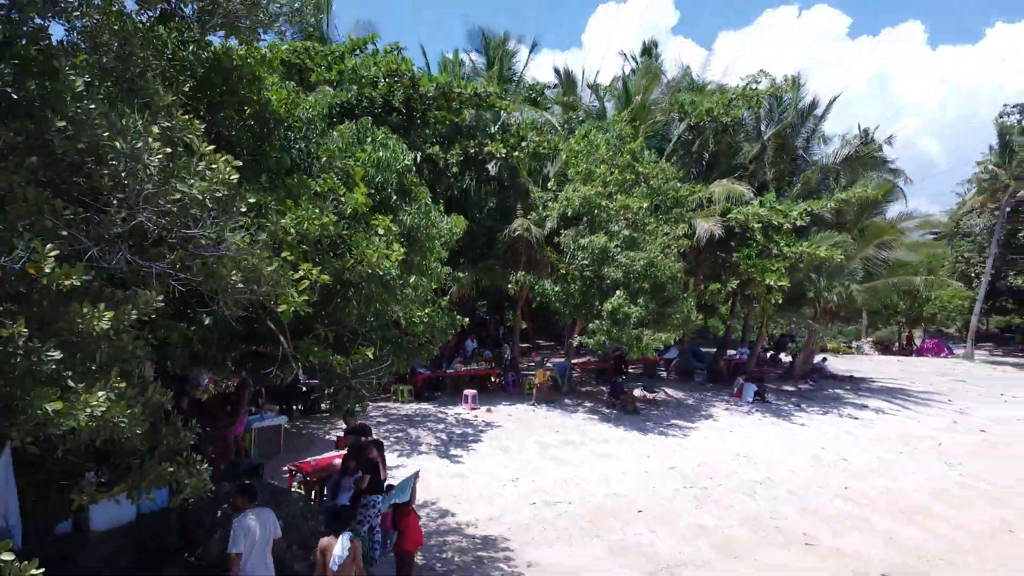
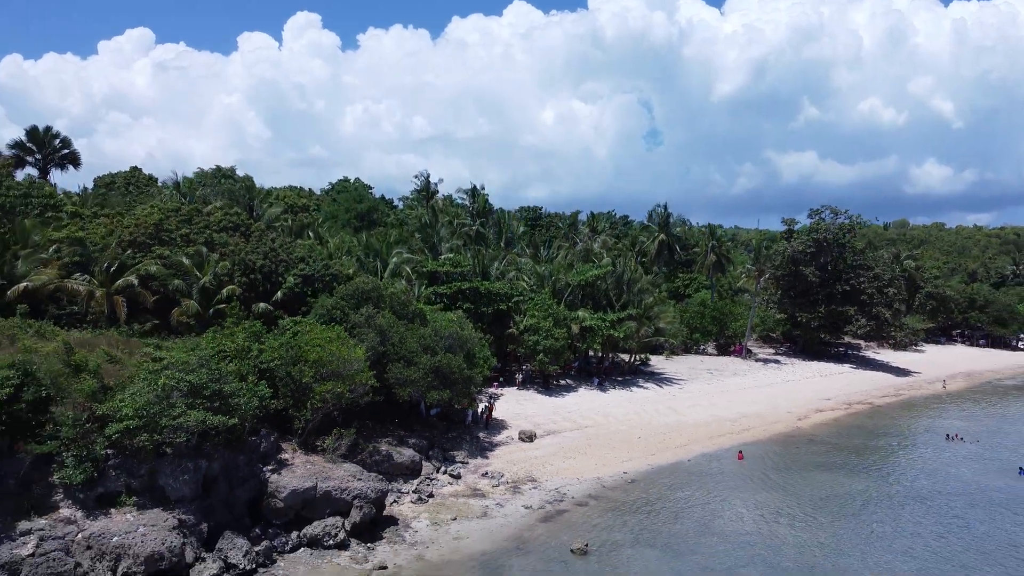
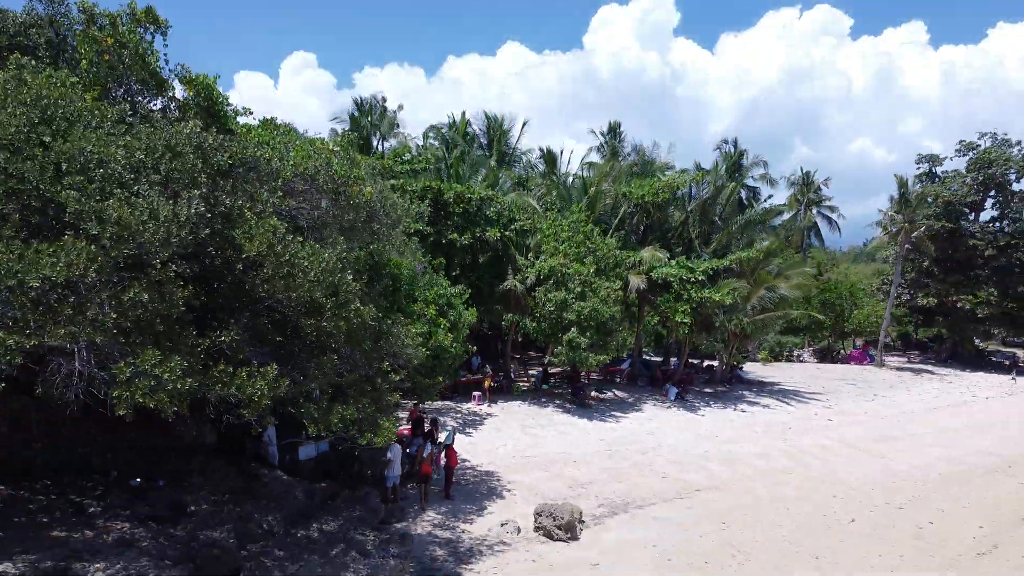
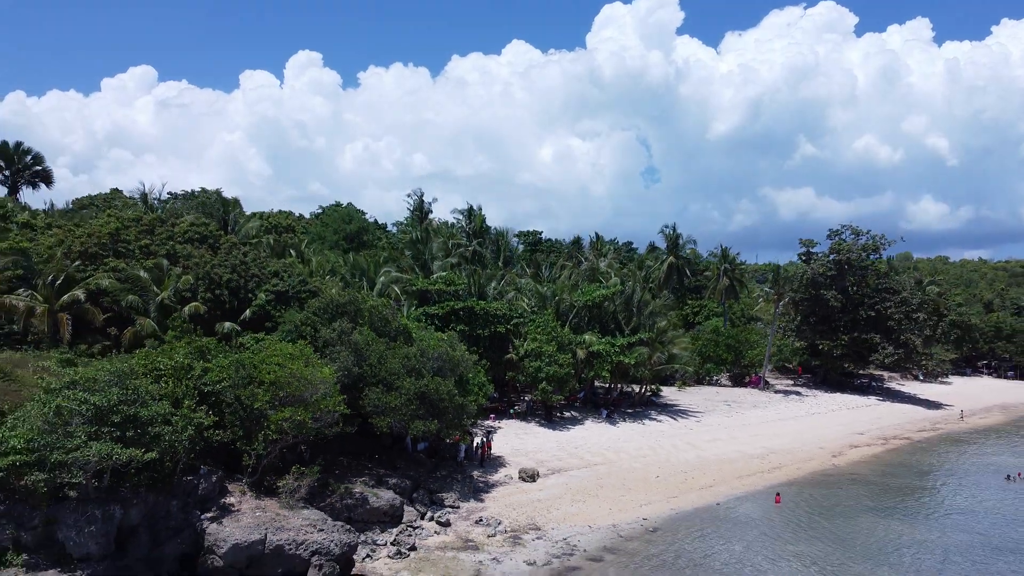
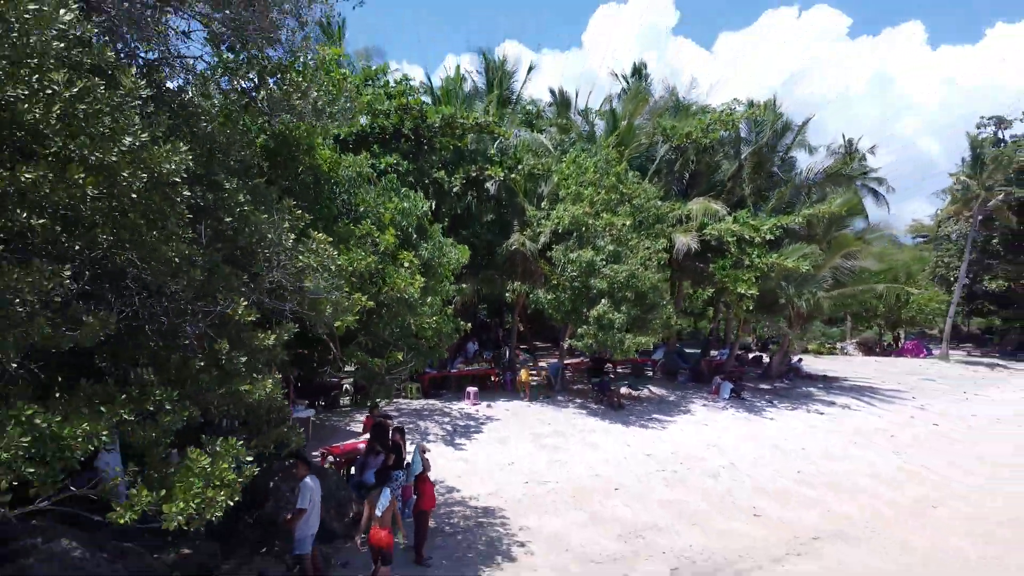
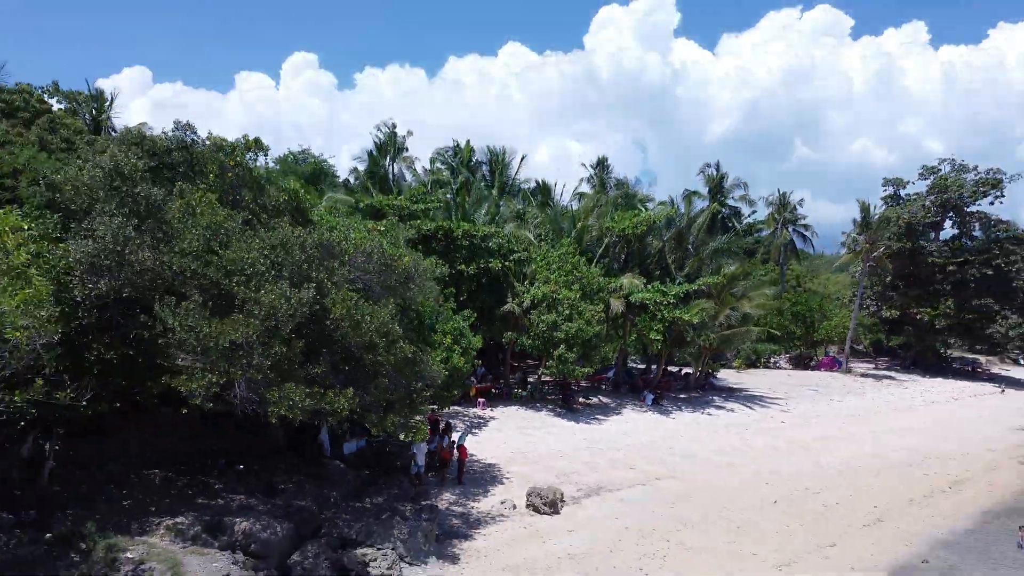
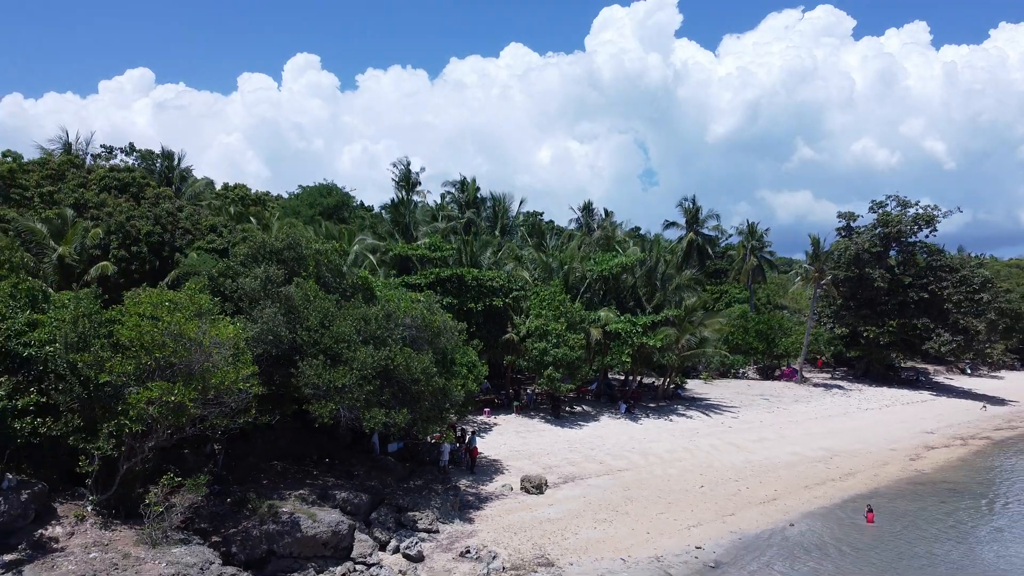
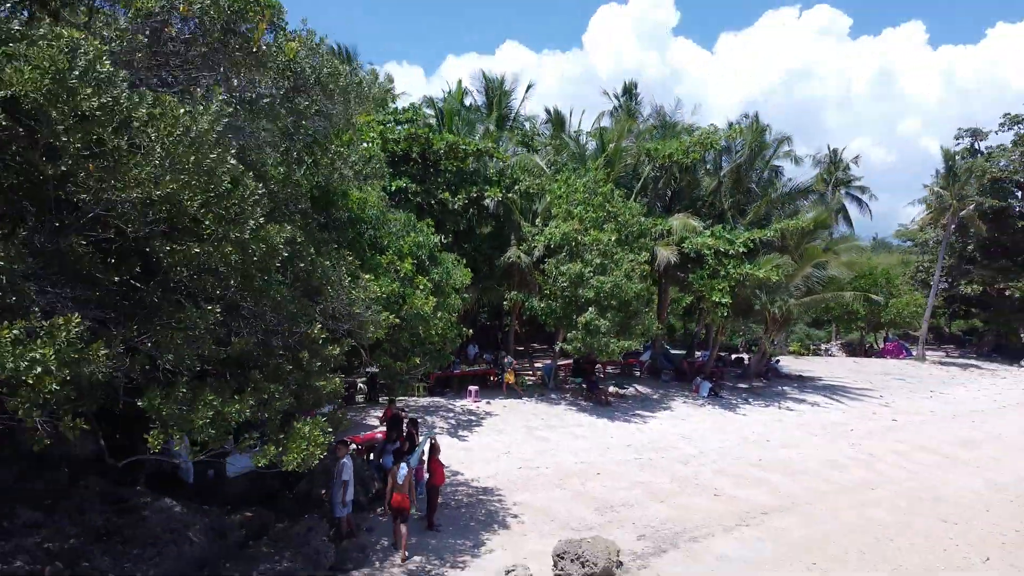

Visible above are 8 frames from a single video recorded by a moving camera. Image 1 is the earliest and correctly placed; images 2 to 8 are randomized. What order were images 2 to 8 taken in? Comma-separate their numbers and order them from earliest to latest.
5, 8, 3, 6, 7, 4, 2
